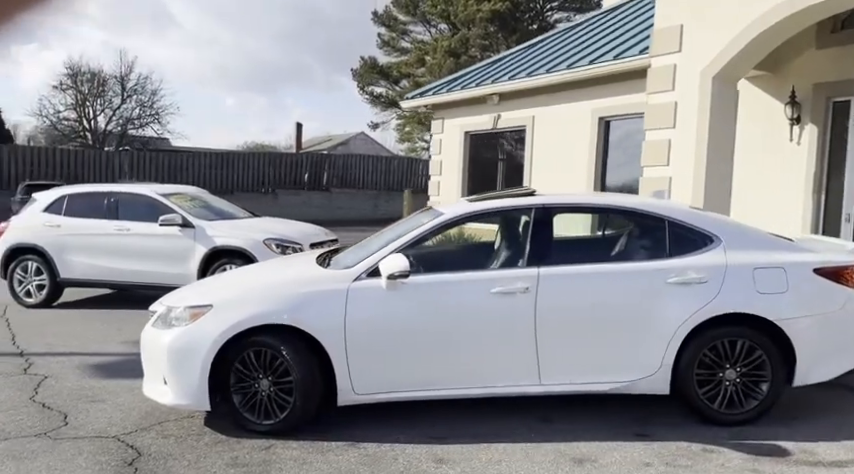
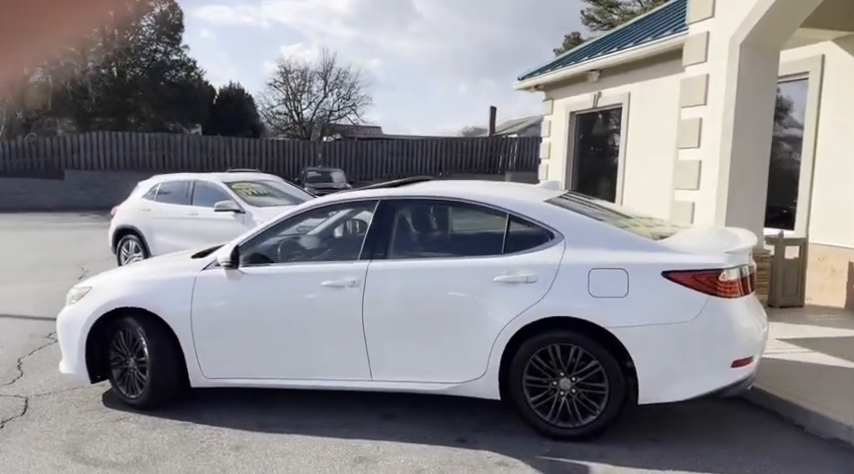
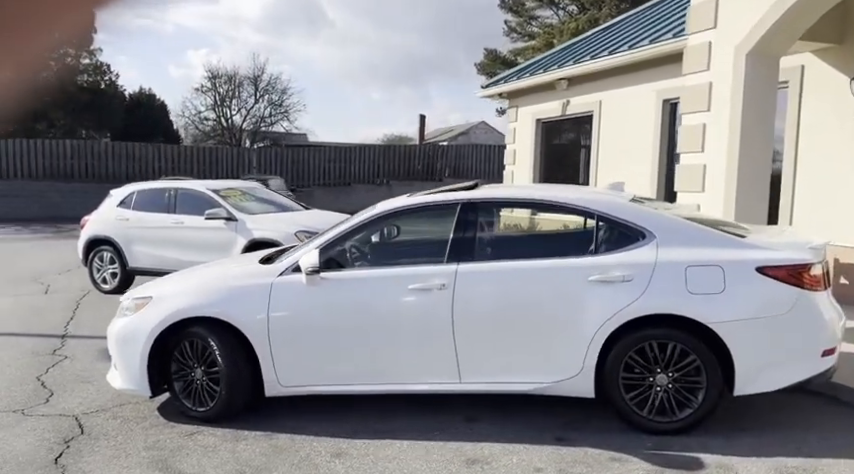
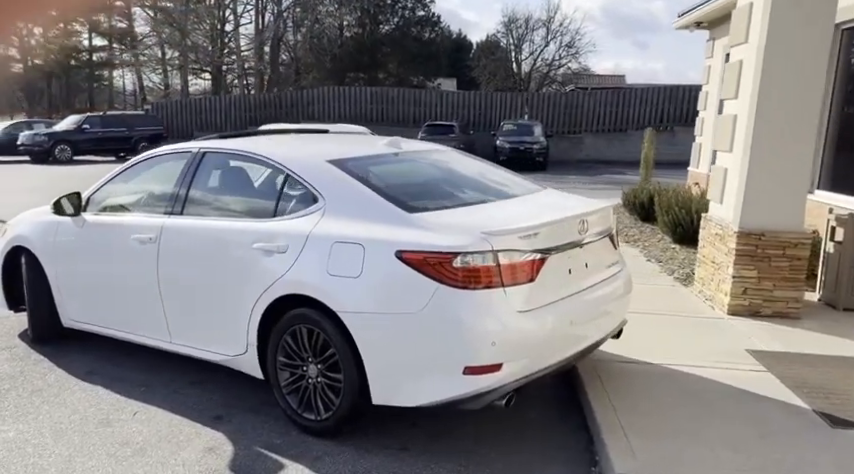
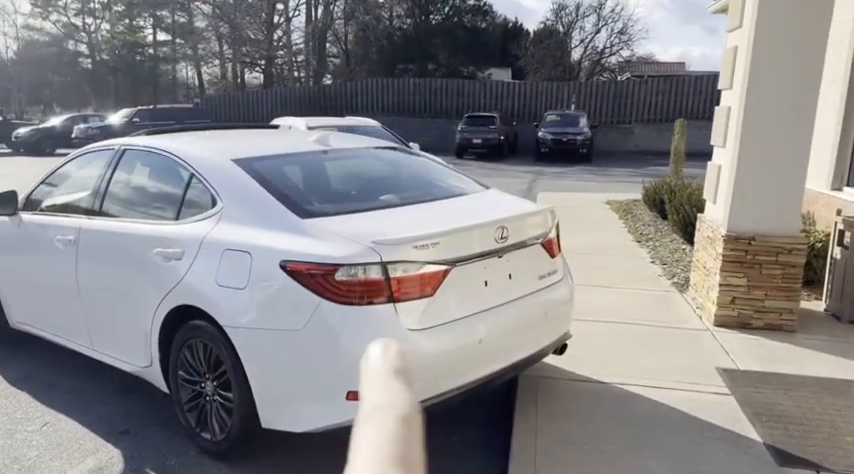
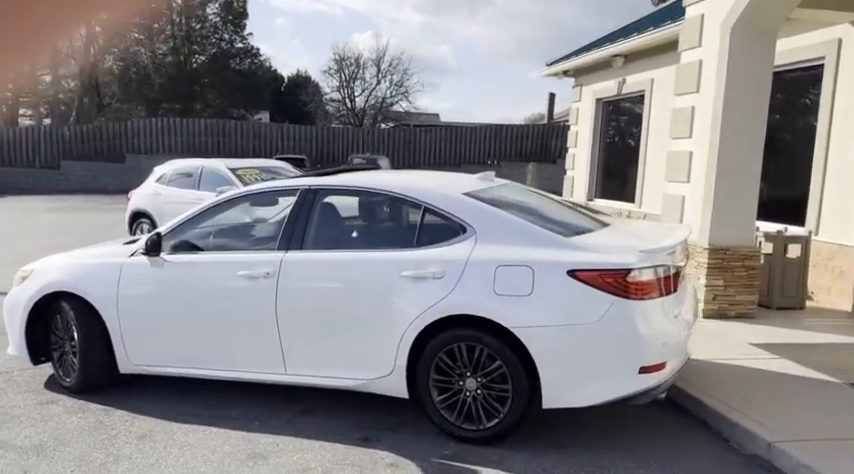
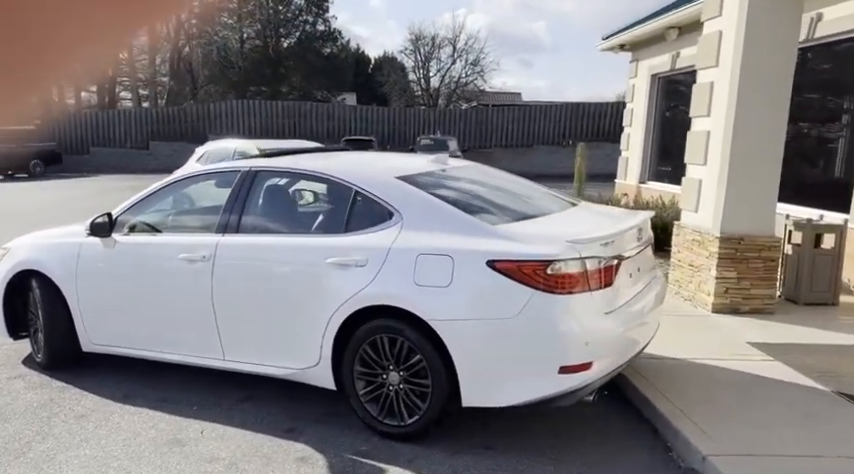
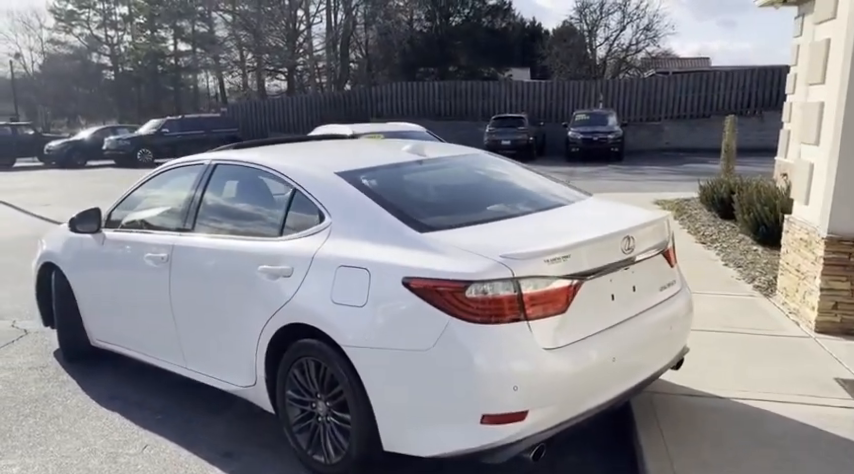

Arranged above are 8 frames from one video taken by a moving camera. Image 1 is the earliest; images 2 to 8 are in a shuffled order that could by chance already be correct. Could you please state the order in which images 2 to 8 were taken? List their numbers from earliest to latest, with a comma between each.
3, 2, 6, 7, 4, 5, 8
